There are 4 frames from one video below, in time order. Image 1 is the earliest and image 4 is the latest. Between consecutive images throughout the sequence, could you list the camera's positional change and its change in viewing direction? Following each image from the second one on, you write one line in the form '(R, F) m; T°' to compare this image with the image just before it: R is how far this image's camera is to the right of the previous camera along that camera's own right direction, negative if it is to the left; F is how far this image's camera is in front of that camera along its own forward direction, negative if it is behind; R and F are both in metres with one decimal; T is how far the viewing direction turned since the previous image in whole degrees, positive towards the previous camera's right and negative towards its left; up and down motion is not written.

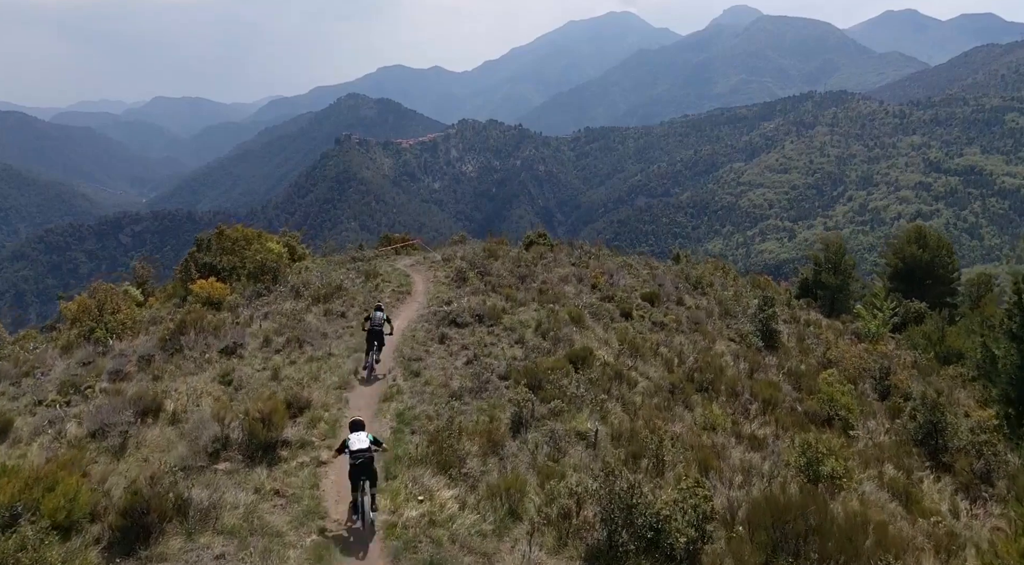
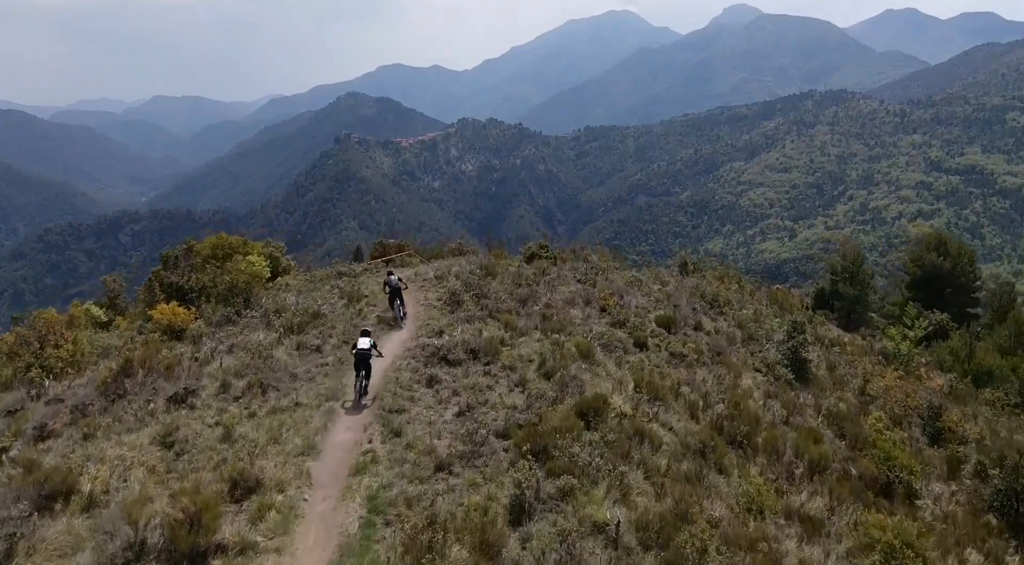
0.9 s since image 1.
(0.0, +1.9) m; 0°
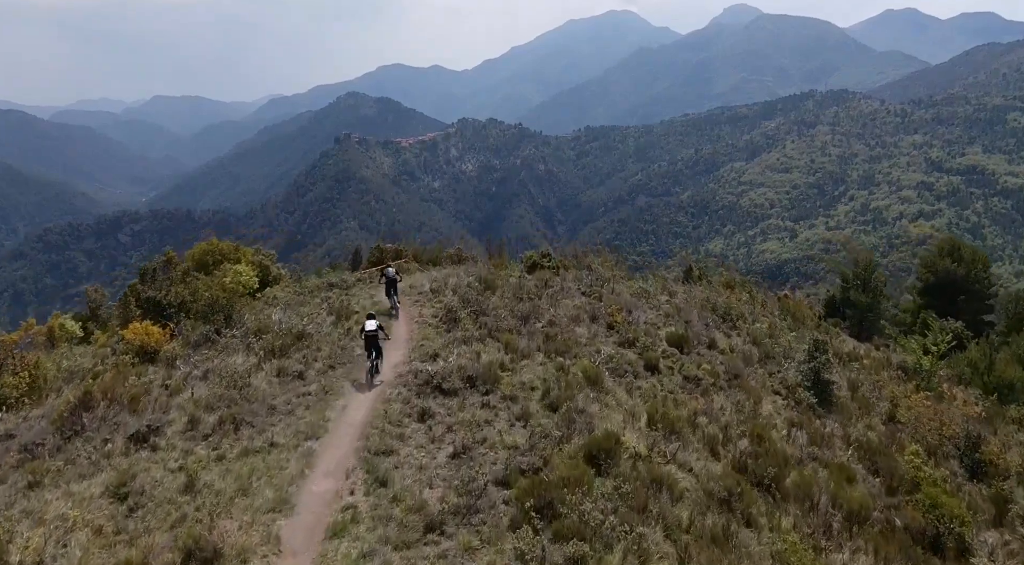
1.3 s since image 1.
(0.0, +1.2) m; 0°
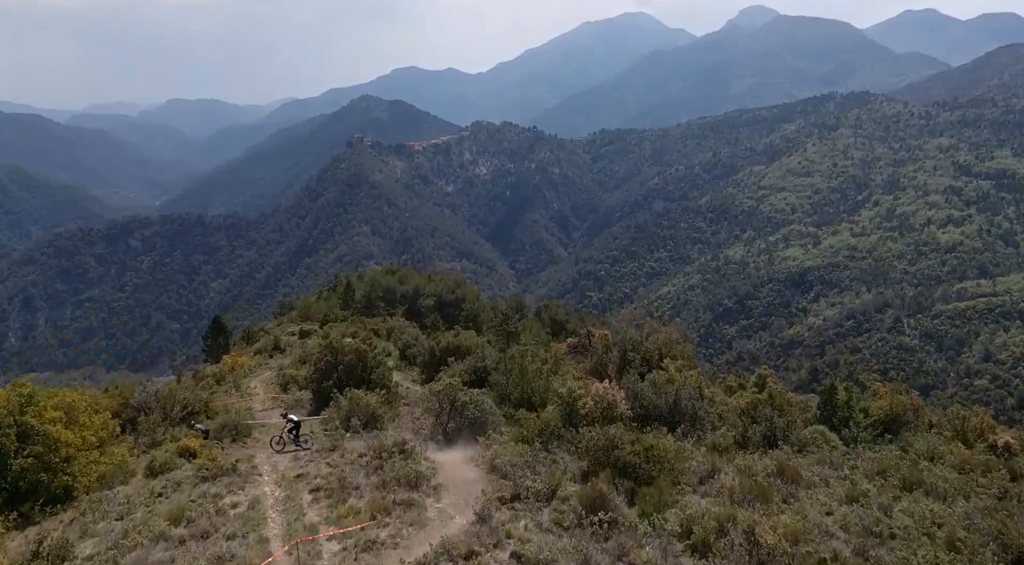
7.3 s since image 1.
(-0.6, +16.0) m; -1°
